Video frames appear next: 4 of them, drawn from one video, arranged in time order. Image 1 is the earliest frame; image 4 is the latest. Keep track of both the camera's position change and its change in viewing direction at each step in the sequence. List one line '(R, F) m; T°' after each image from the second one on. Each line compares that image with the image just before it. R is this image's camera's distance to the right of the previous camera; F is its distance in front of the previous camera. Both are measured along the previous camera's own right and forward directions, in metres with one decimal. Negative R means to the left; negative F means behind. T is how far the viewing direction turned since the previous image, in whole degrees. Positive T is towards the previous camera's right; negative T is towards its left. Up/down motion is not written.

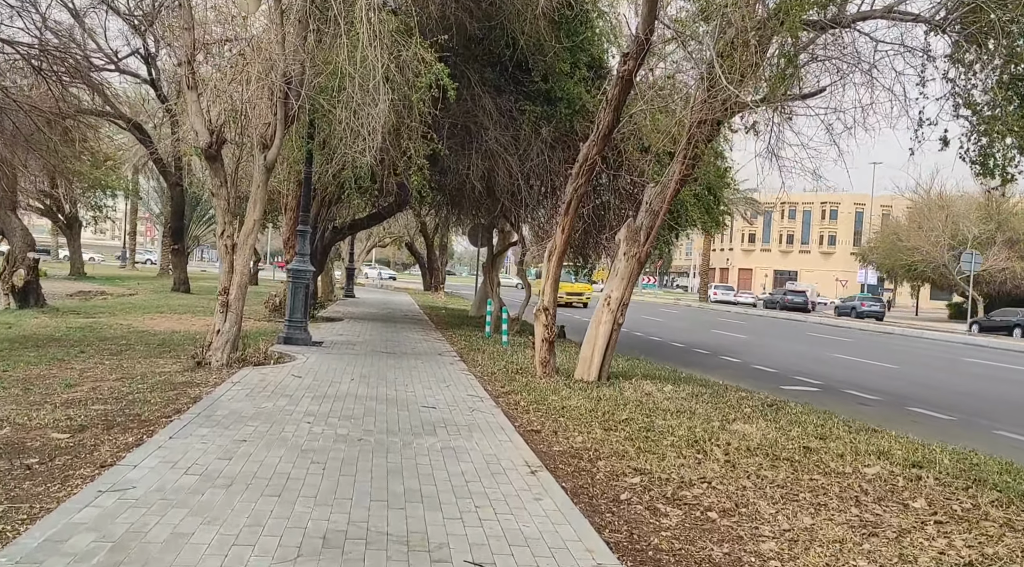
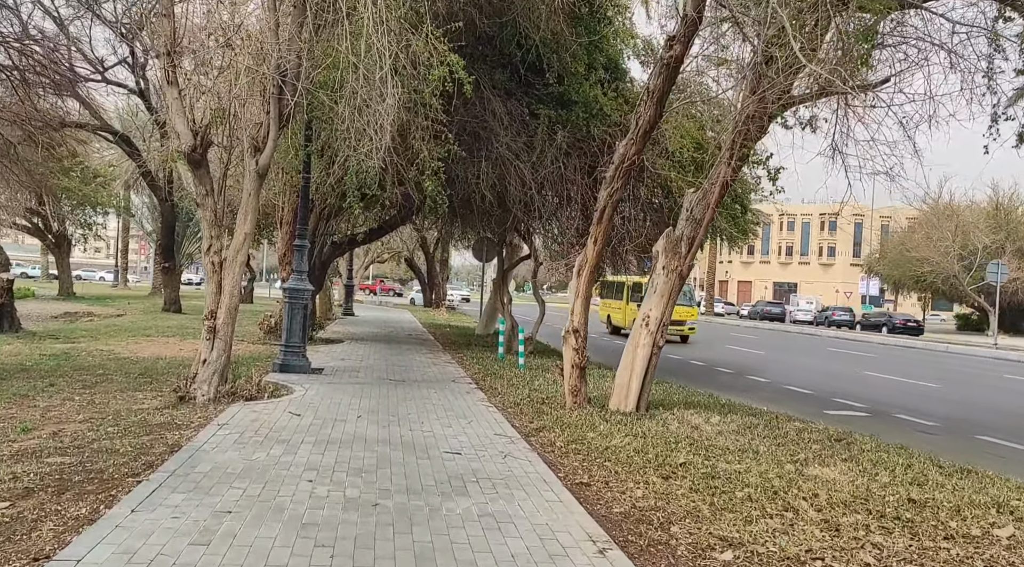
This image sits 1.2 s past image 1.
(-0.3, +1.3) m; 0°
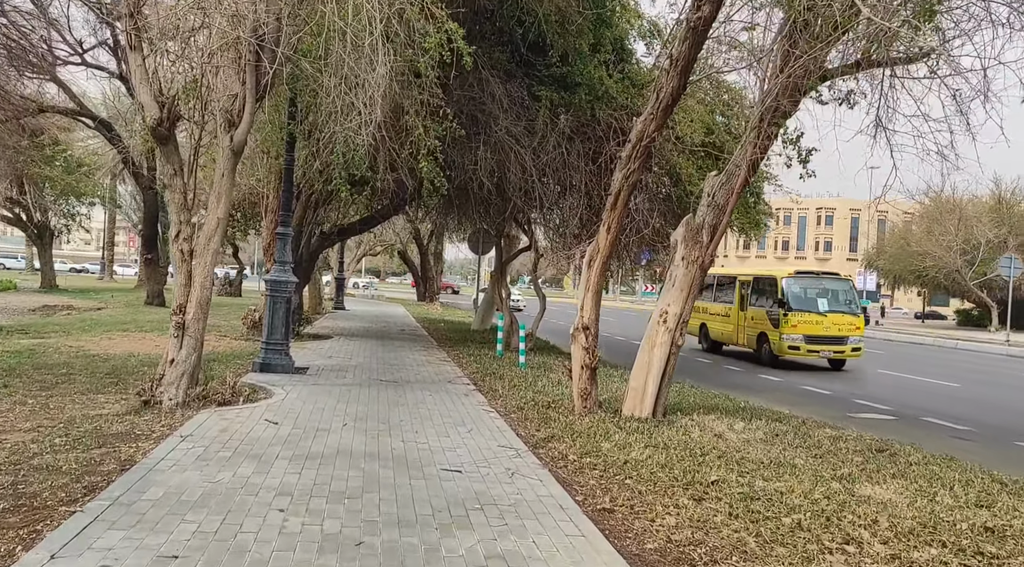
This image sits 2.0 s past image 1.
(-0.1, +1.0) m; 0°
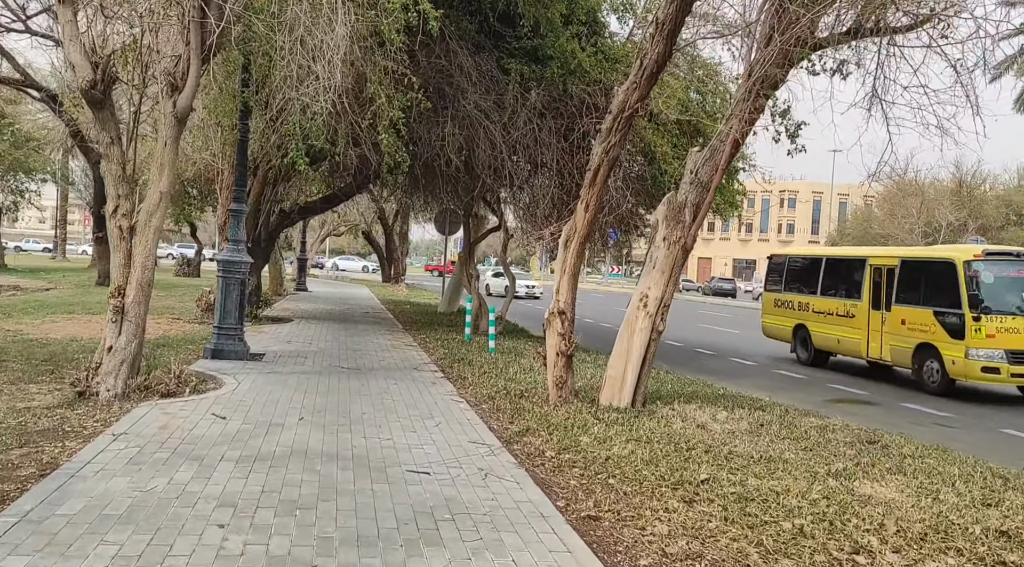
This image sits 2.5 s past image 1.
(-0.1, +0.6) m; +2°
